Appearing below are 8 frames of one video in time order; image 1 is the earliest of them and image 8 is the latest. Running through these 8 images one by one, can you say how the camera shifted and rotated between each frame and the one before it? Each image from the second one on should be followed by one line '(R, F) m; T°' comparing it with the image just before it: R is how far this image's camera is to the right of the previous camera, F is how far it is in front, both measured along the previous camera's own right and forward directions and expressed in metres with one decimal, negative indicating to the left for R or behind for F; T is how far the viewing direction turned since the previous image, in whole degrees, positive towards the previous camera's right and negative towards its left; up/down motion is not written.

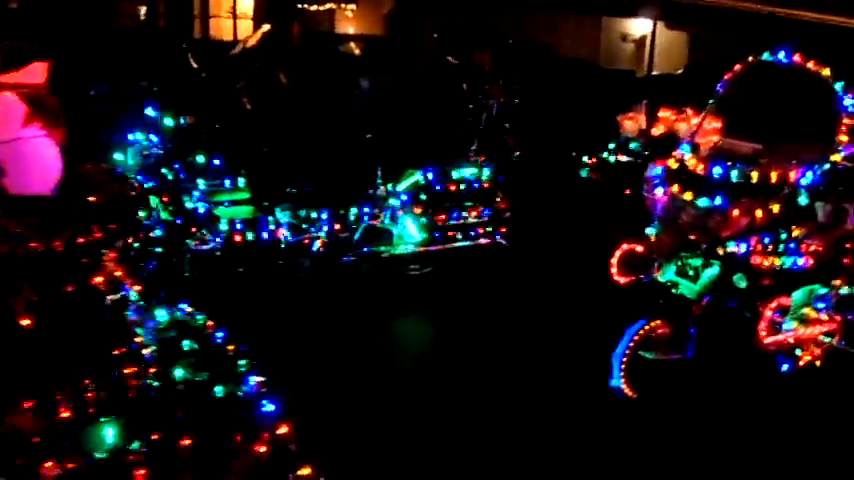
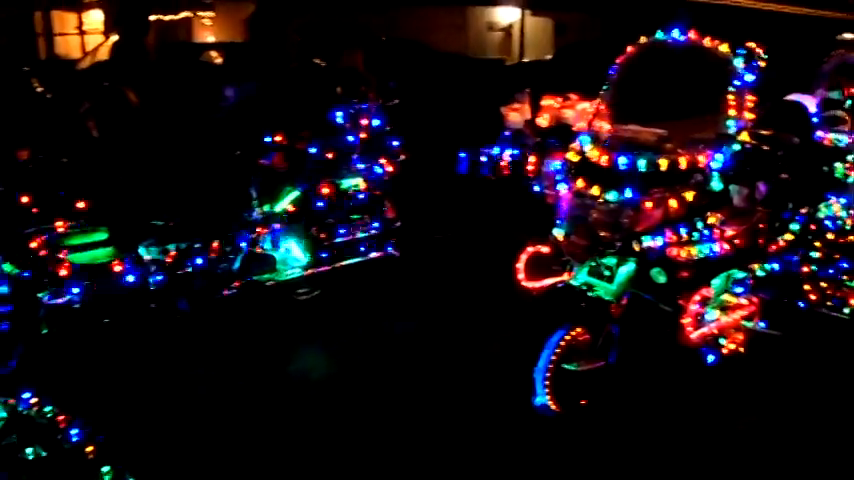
(0.0, +0.5) m; +7°
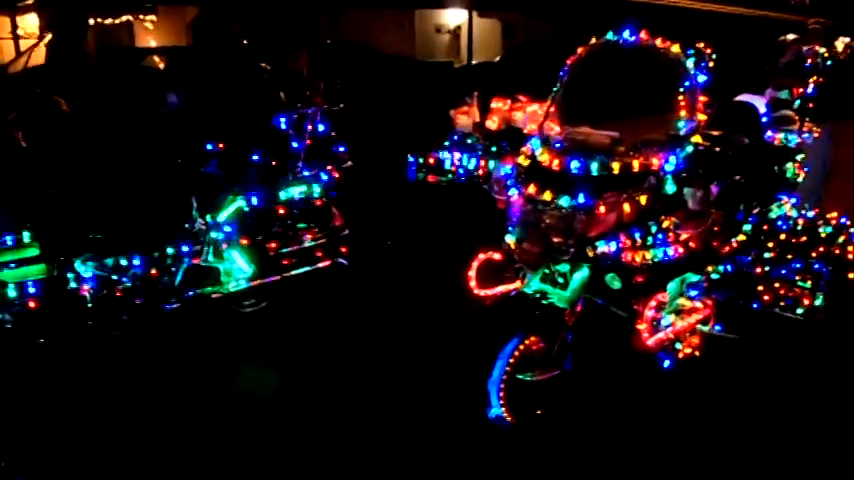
(0.0, +0.1) m; +3°
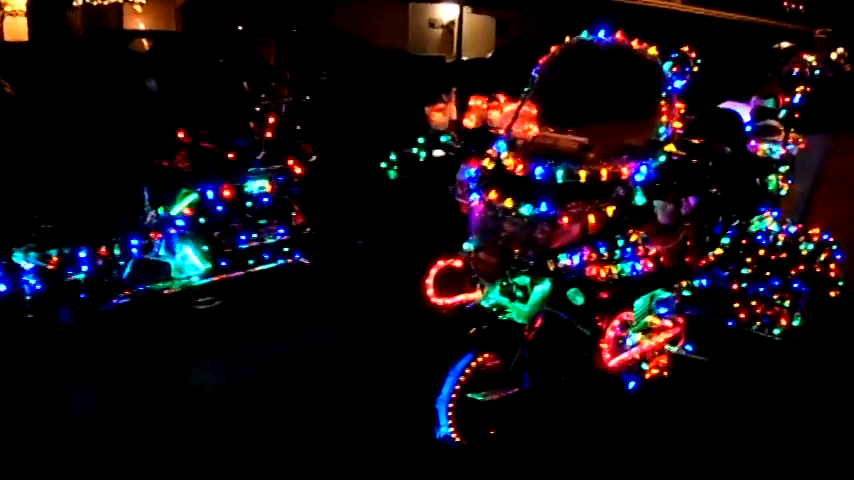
(+0.2, +0.2) m; +1°
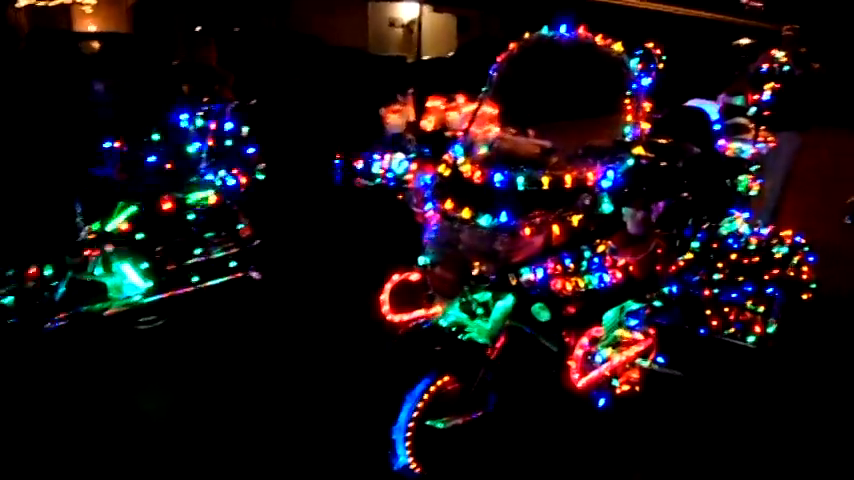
(+0.1, +0.3) m; +2°
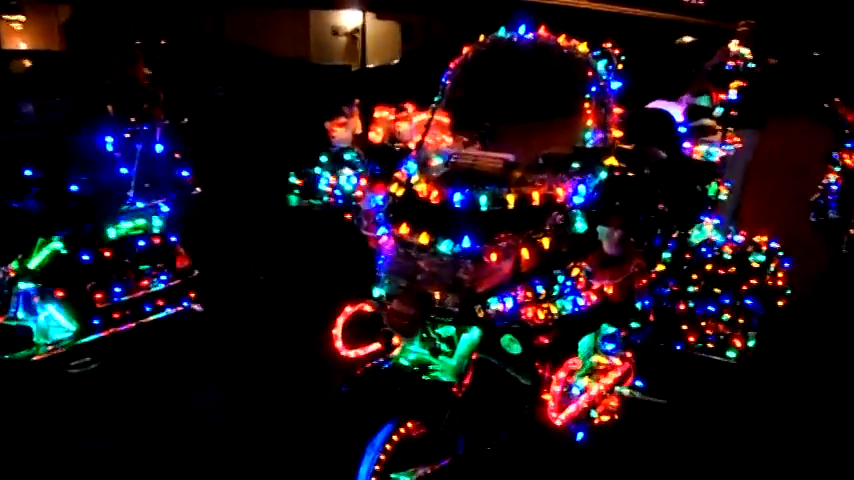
(0.0, +0.3) m; +3°
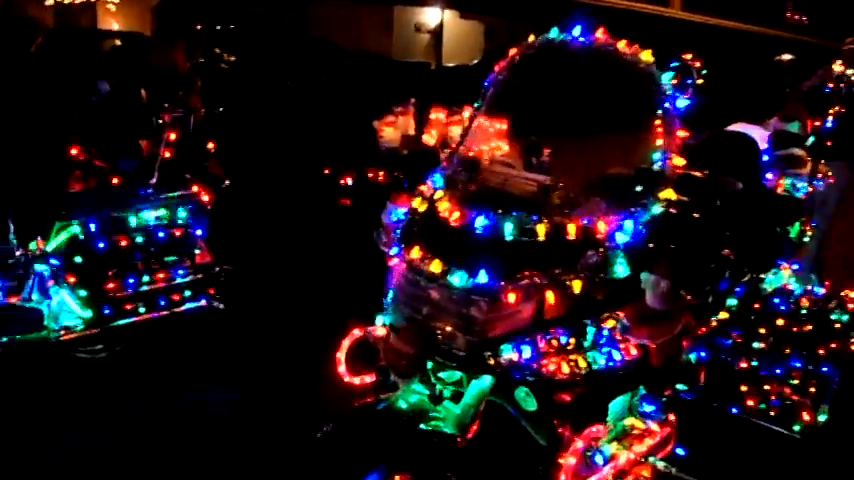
(+0.2, +0.4) m; -5°
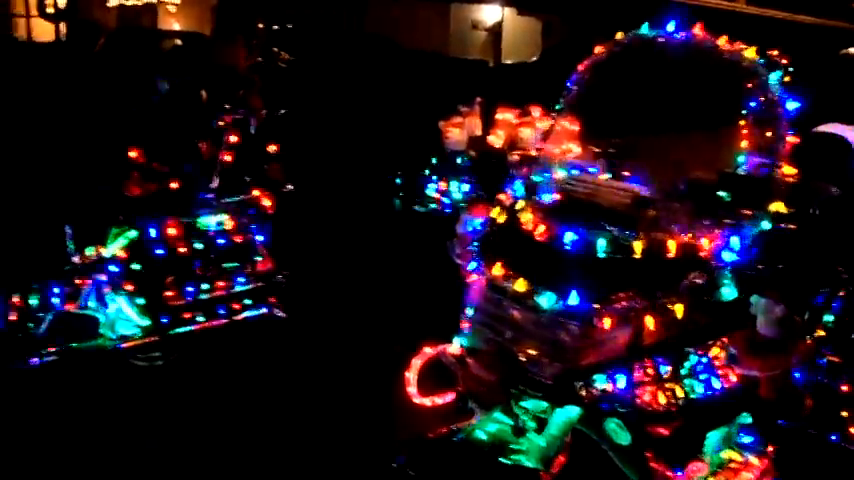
(-0.1, +0.2) m; -4°
